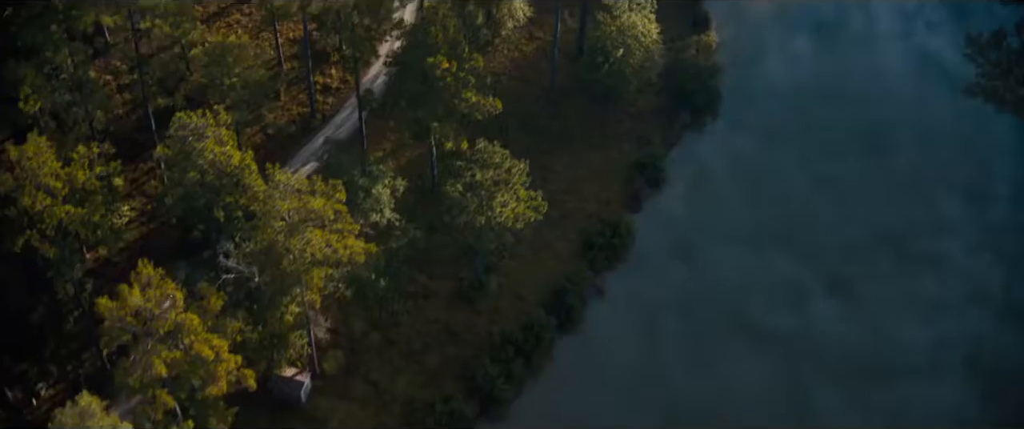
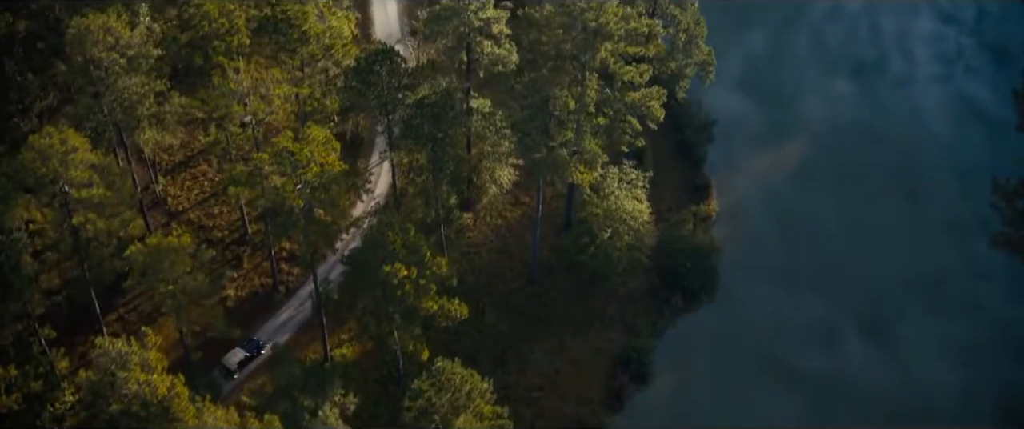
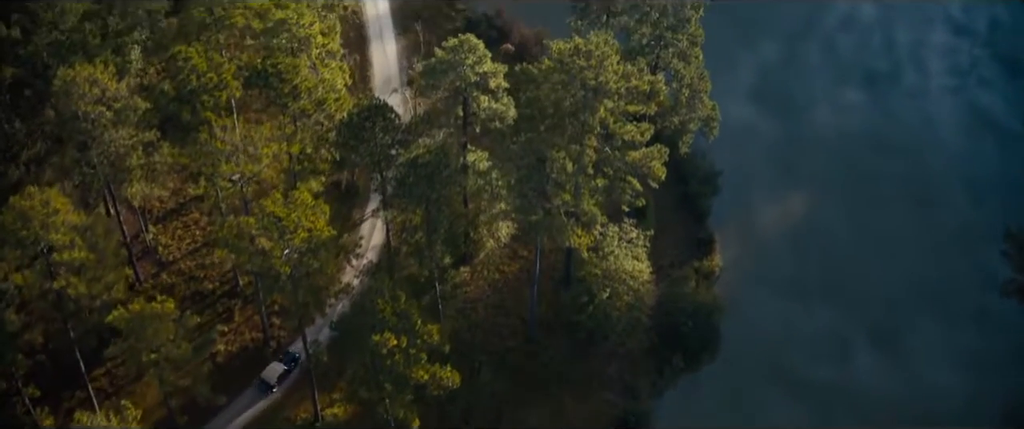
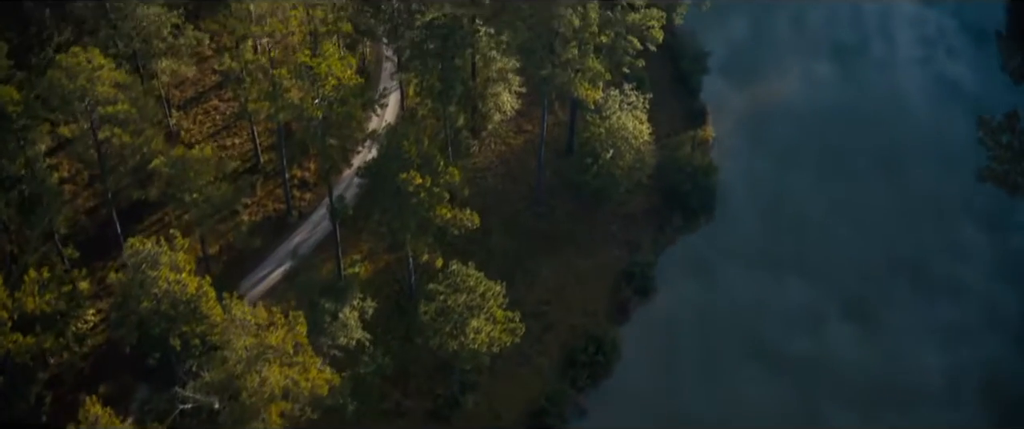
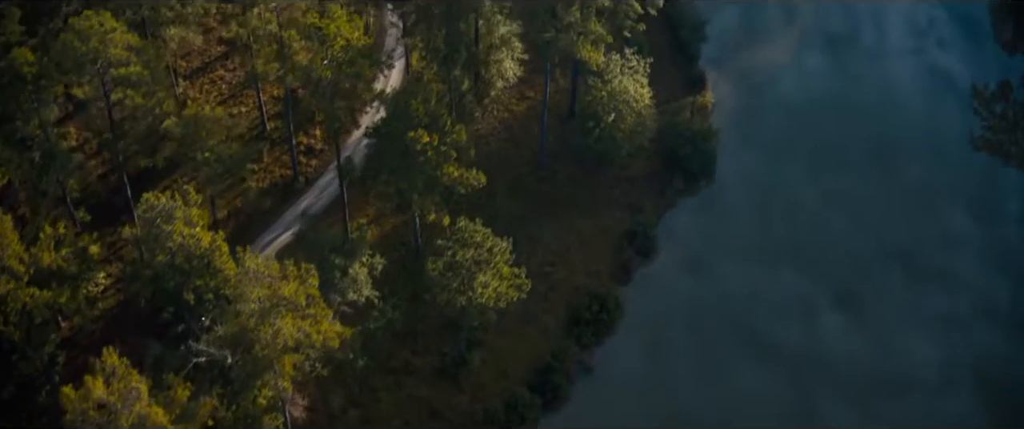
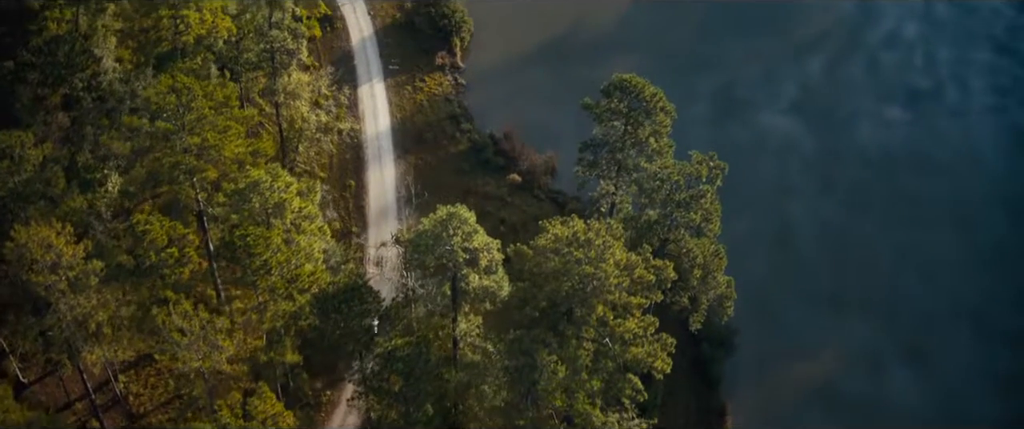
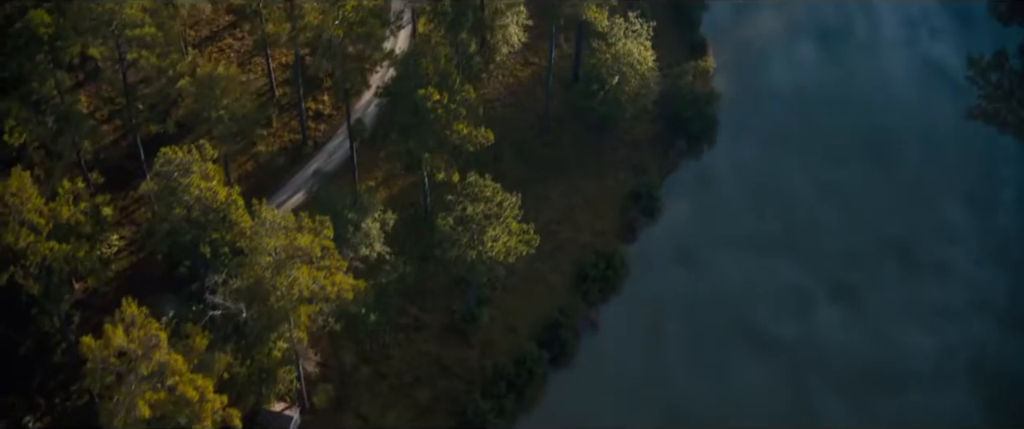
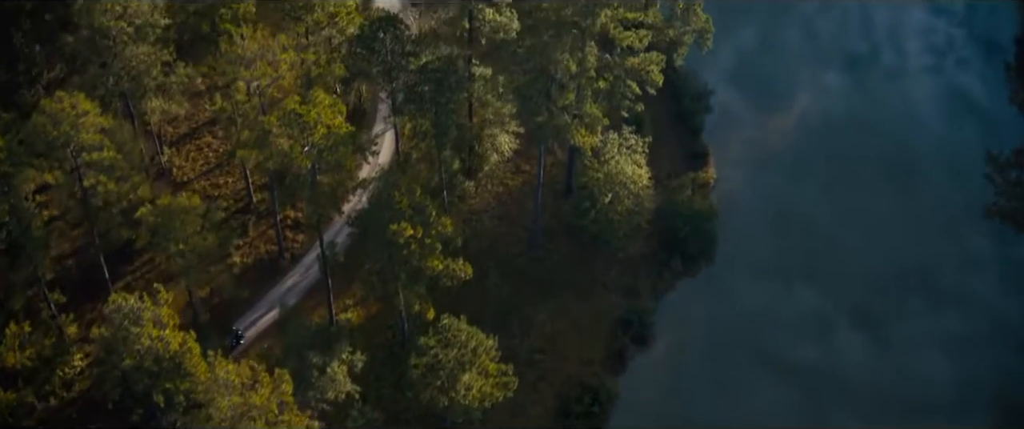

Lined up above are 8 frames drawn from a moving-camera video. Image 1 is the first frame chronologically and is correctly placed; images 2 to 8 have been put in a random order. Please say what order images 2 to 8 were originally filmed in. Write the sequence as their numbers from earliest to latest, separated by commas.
7, 5, 4, 8, 2, 3, 6
